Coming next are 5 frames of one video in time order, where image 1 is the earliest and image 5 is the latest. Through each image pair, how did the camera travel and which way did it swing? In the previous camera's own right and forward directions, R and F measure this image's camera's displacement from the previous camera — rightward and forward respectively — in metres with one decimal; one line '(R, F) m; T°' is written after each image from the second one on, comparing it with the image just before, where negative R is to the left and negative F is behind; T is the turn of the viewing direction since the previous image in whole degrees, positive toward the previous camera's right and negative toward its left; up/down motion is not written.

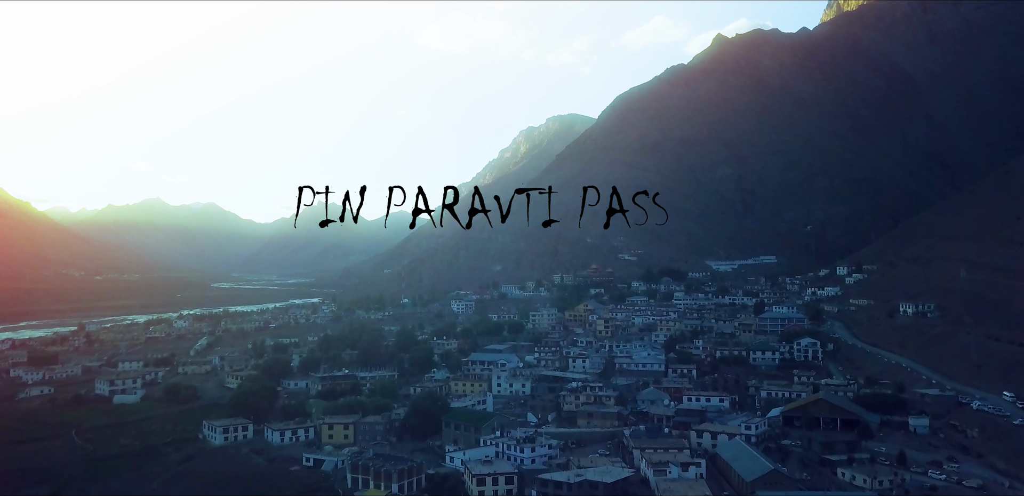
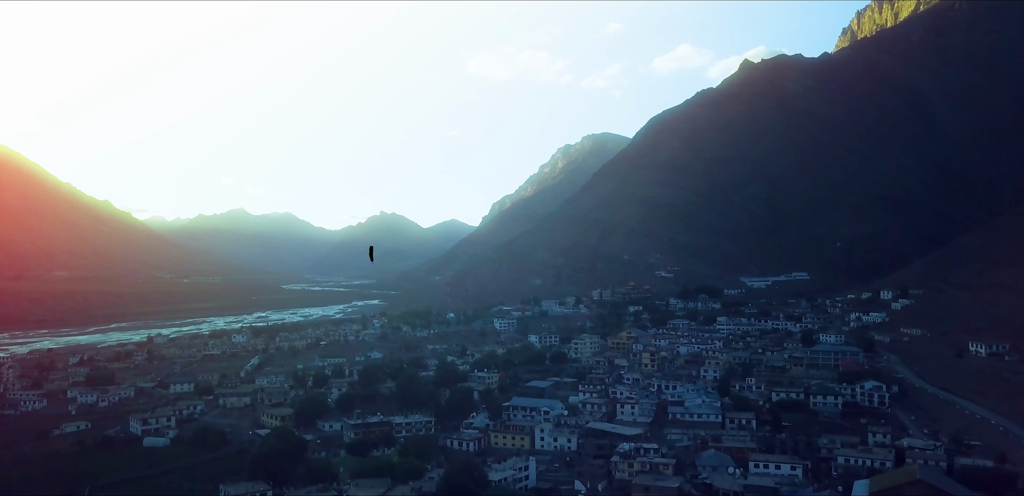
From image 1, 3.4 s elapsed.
(-0.3, +1.6) m; -2°
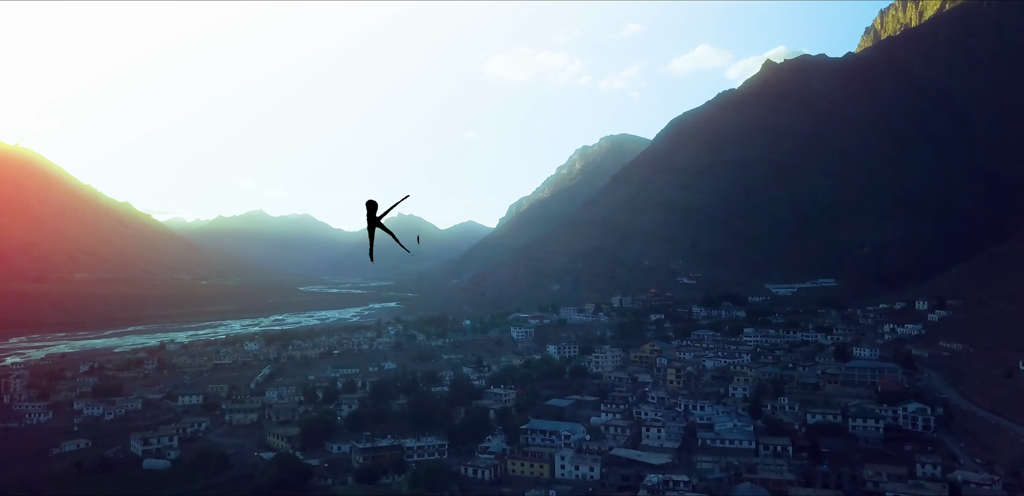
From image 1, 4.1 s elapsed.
(0.0, +1.1) m; -1°
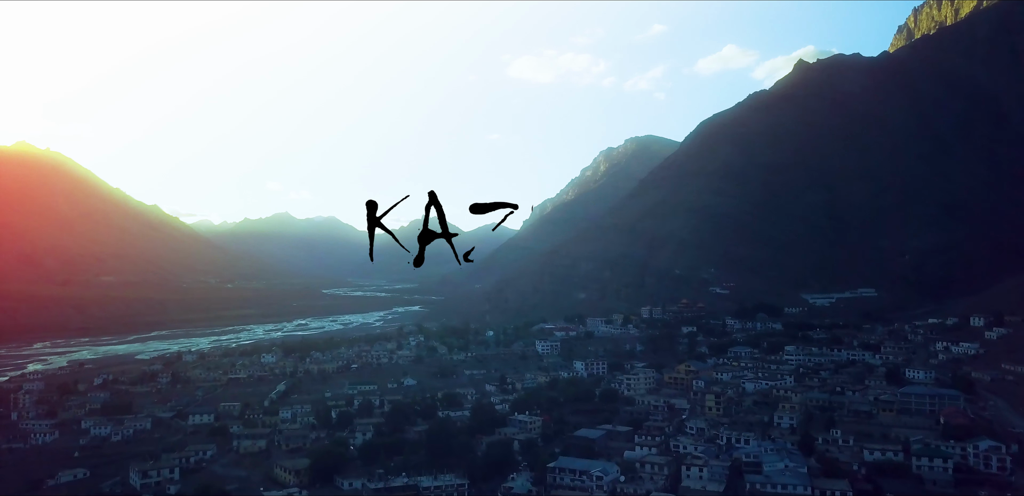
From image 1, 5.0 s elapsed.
(0.0, +1.7) m; -2°
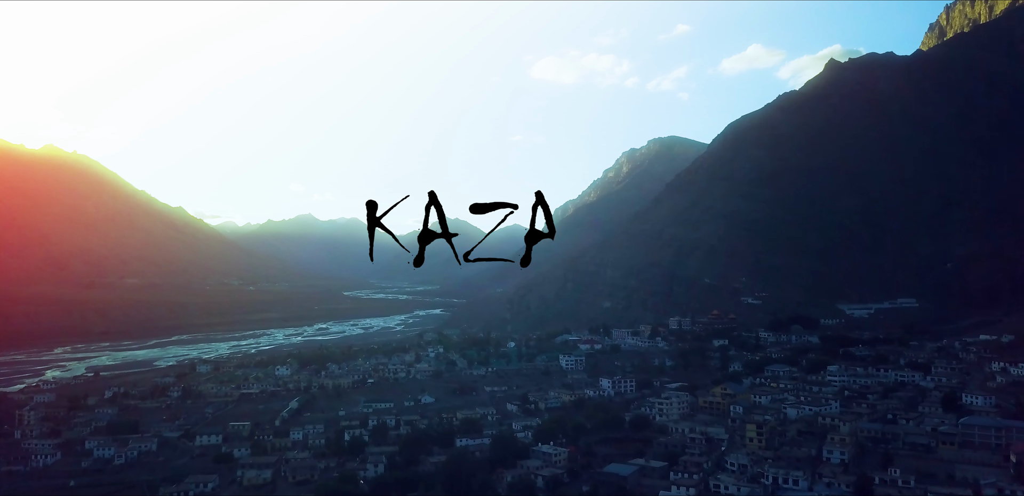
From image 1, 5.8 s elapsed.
(0.0, +1.7) m; -2°
